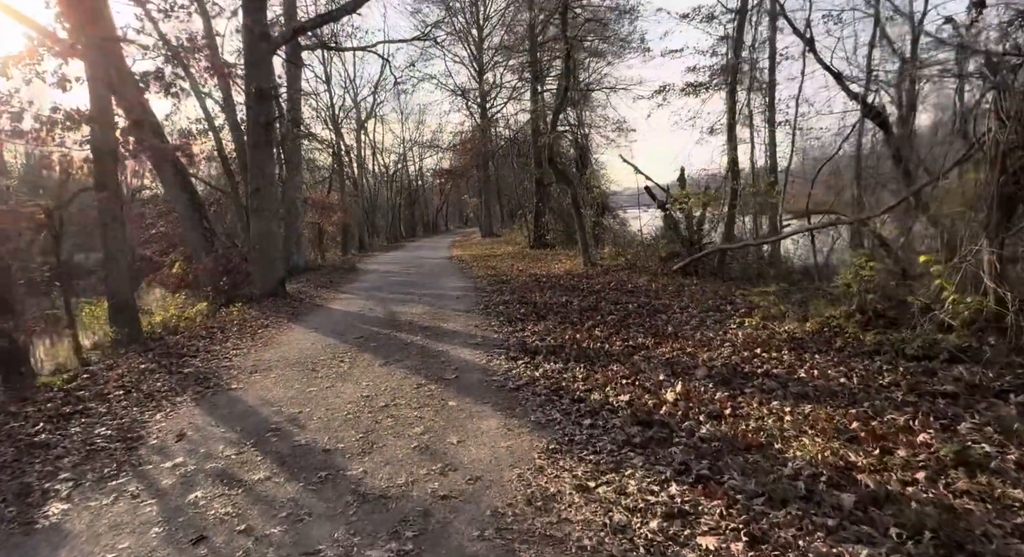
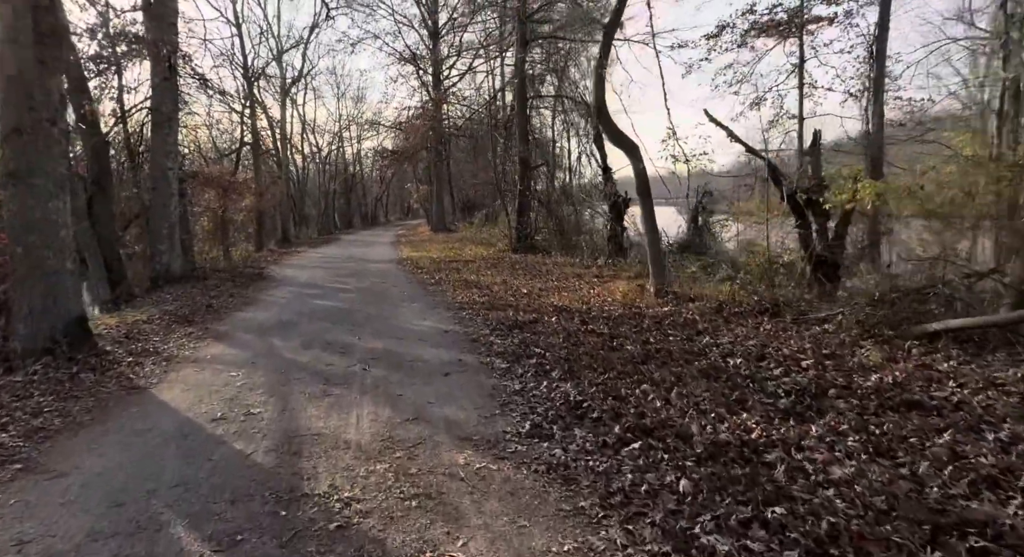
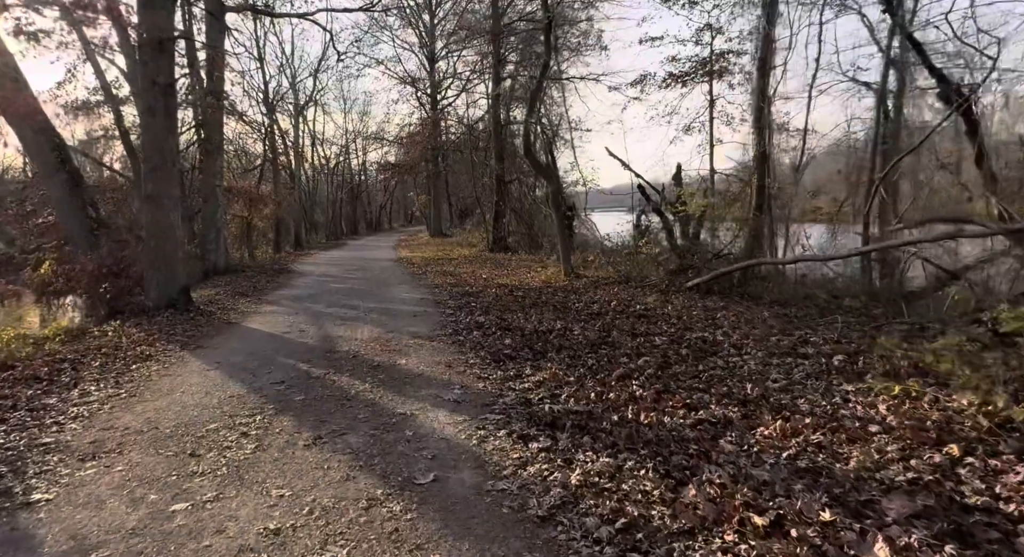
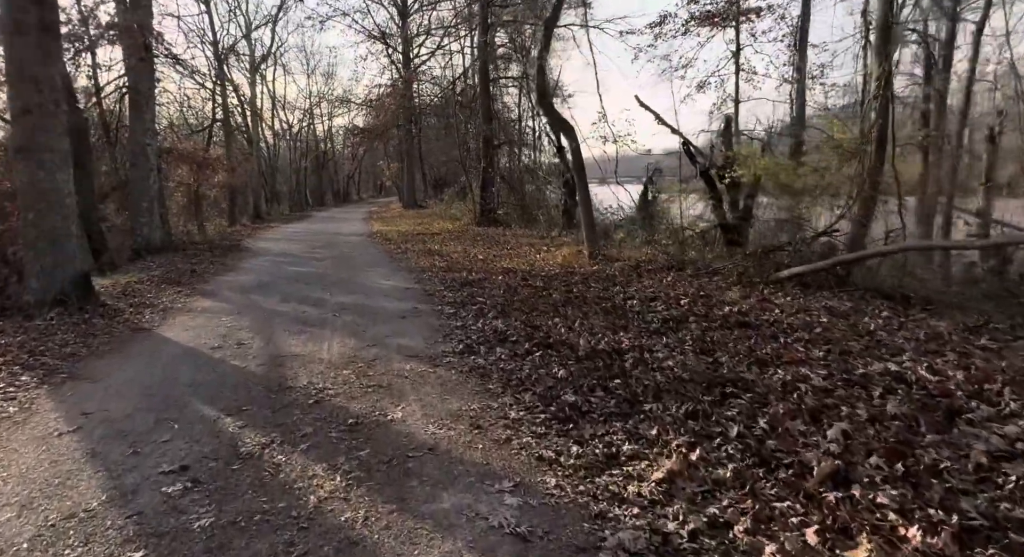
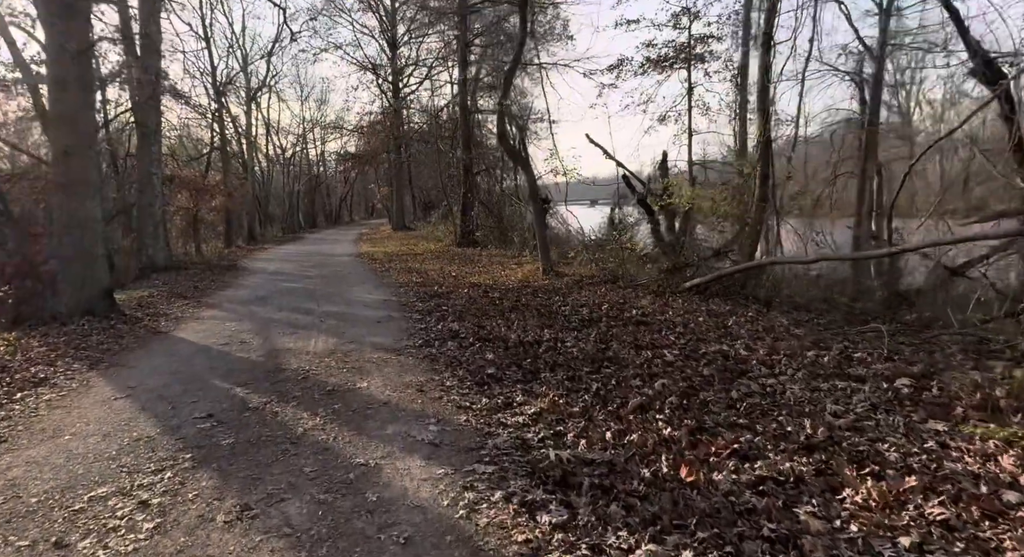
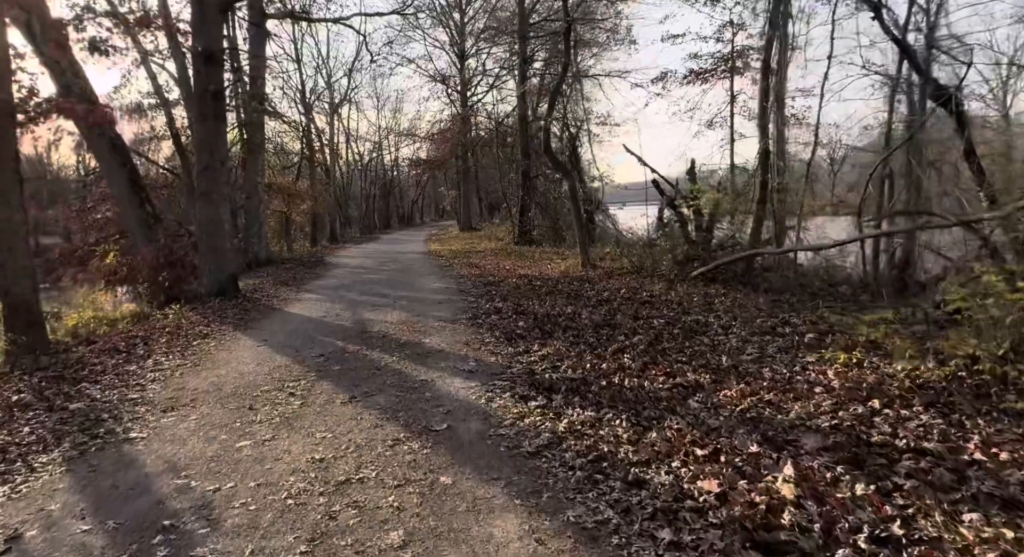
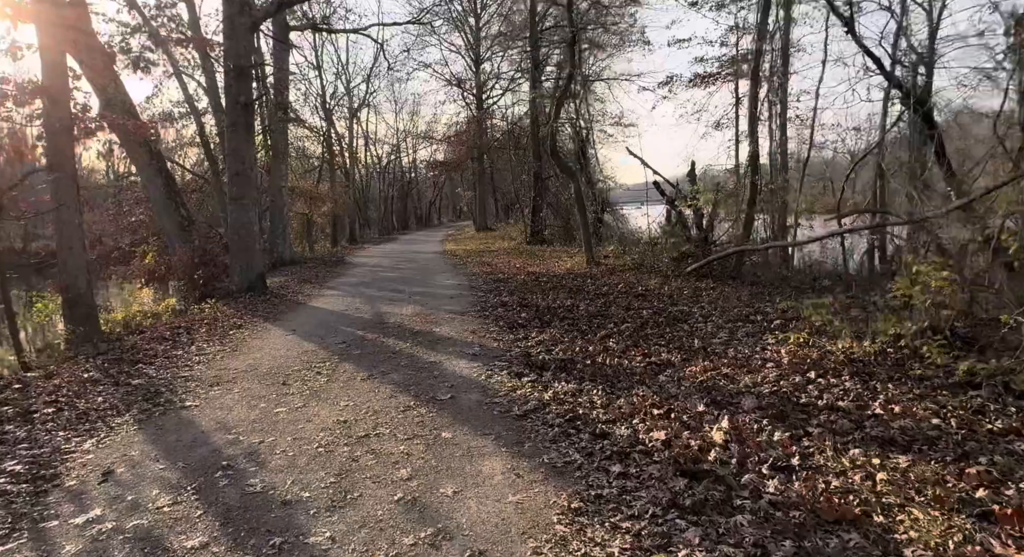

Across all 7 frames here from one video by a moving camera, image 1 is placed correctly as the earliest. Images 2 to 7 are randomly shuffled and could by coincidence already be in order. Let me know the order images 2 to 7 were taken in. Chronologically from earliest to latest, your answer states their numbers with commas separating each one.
7, 6, 3, 5, 4, 2
